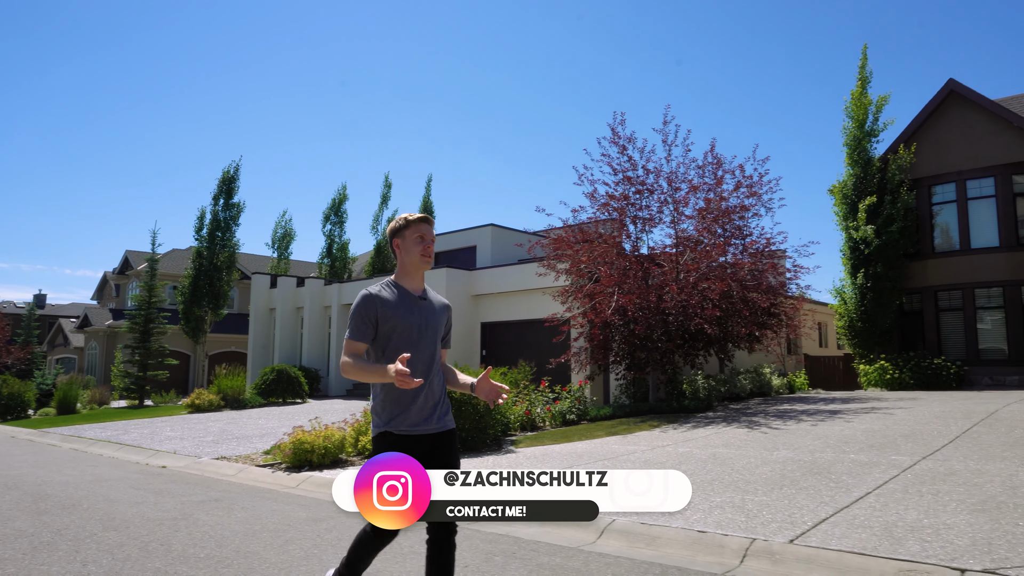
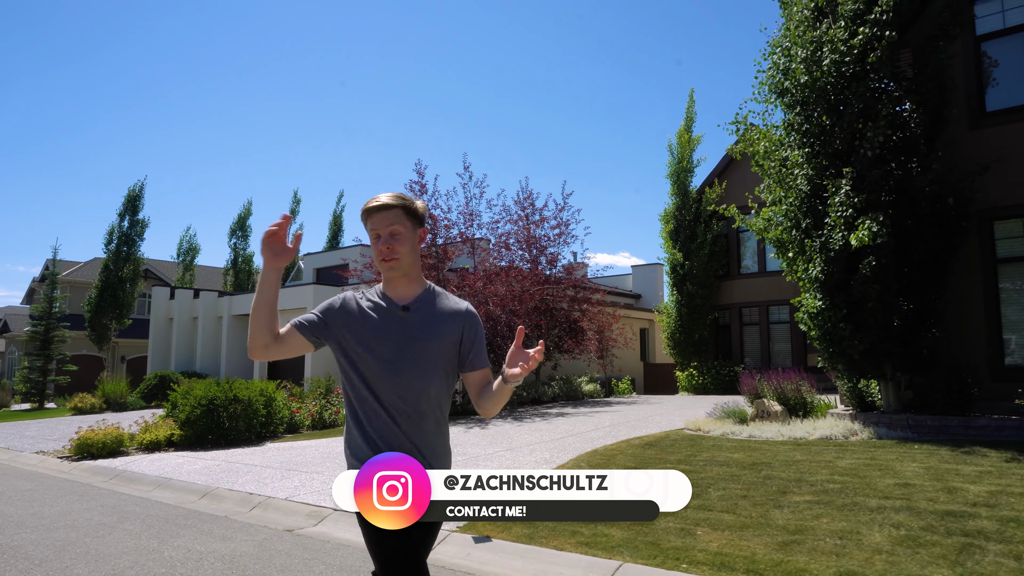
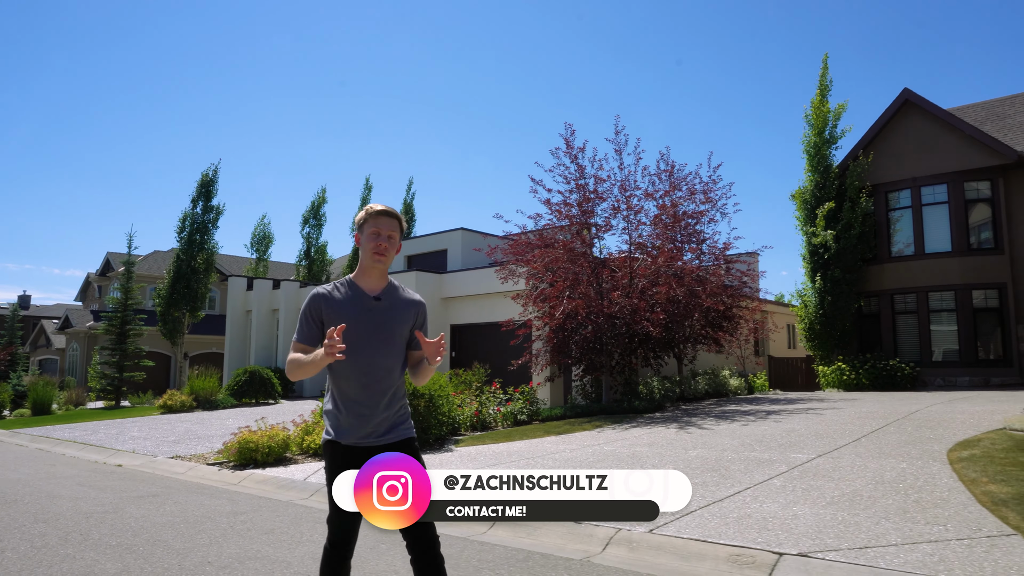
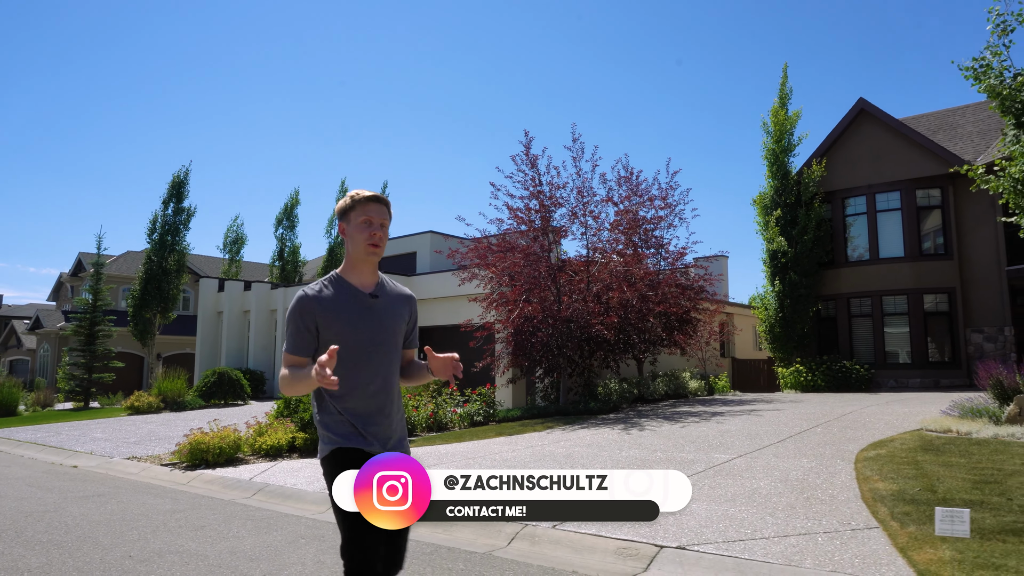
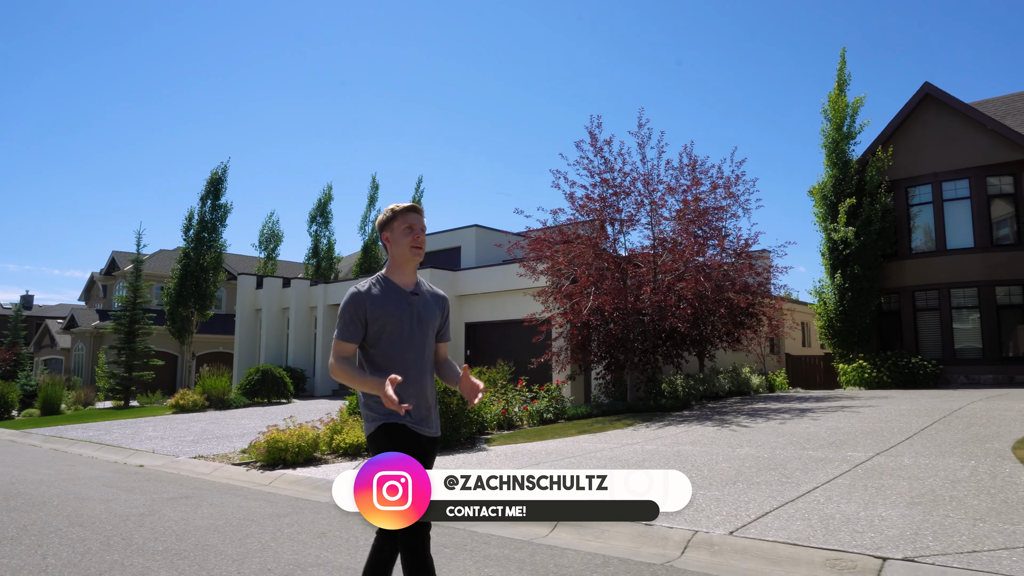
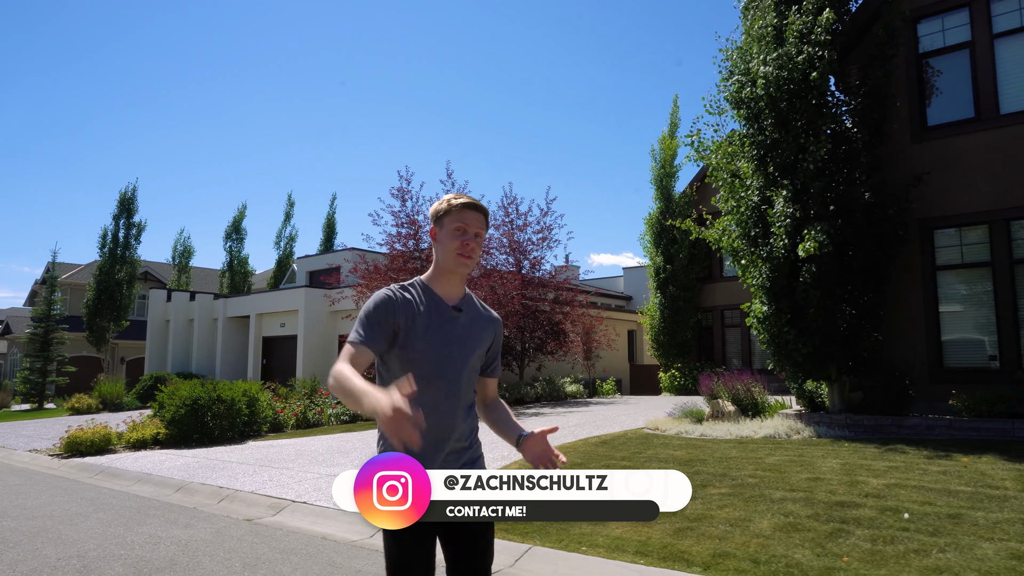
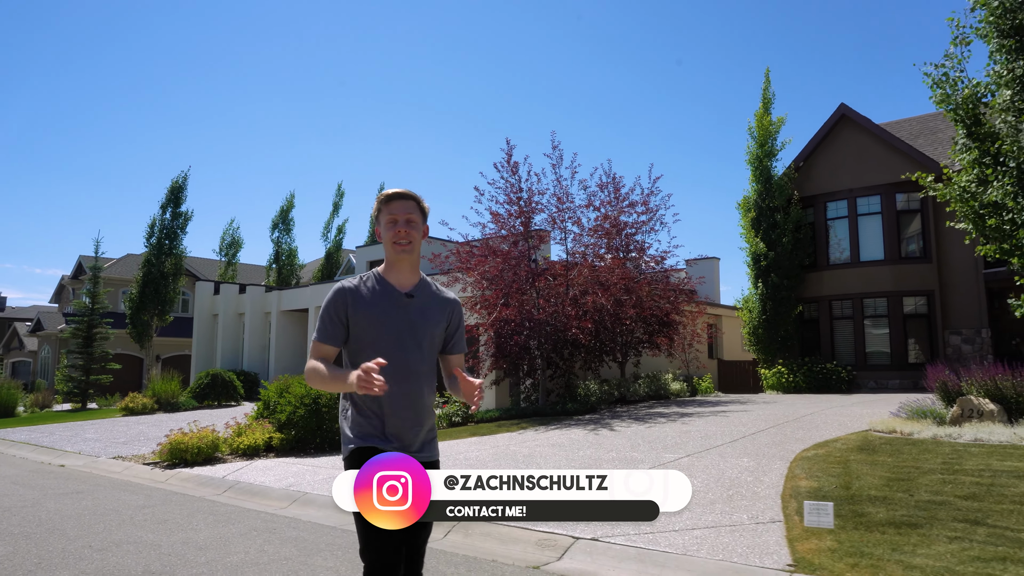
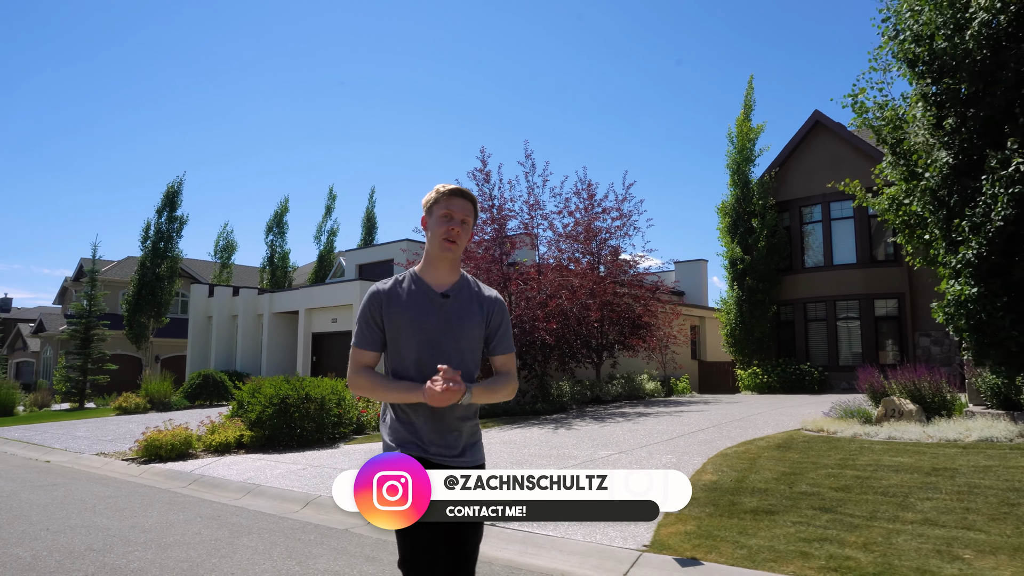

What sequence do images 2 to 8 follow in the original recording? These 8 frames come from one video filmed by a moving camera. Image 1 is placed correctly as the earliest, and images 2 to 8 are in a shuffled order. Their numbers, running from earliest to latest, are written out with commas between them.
5, 3, 4, 7, 8, 2, 6
